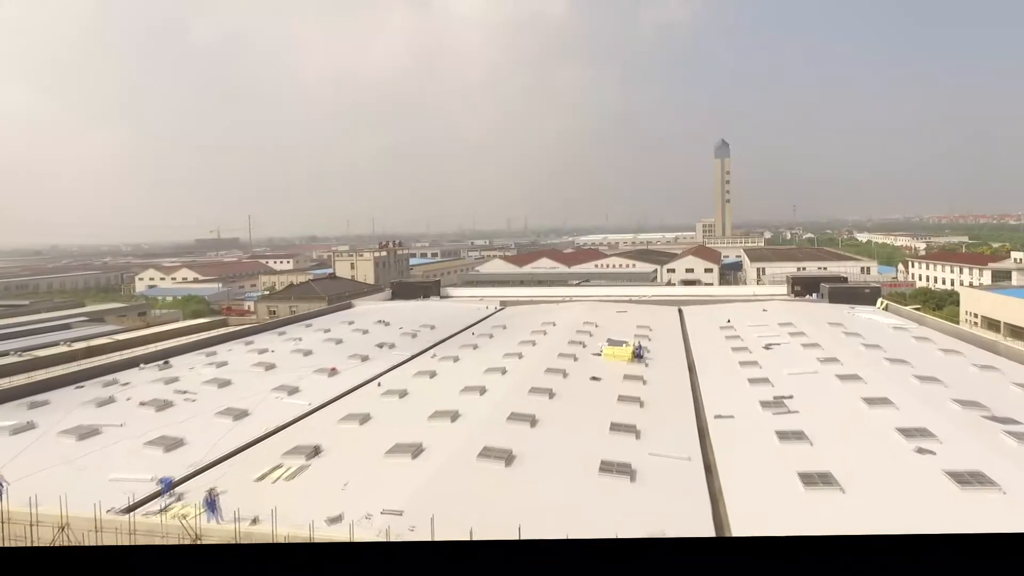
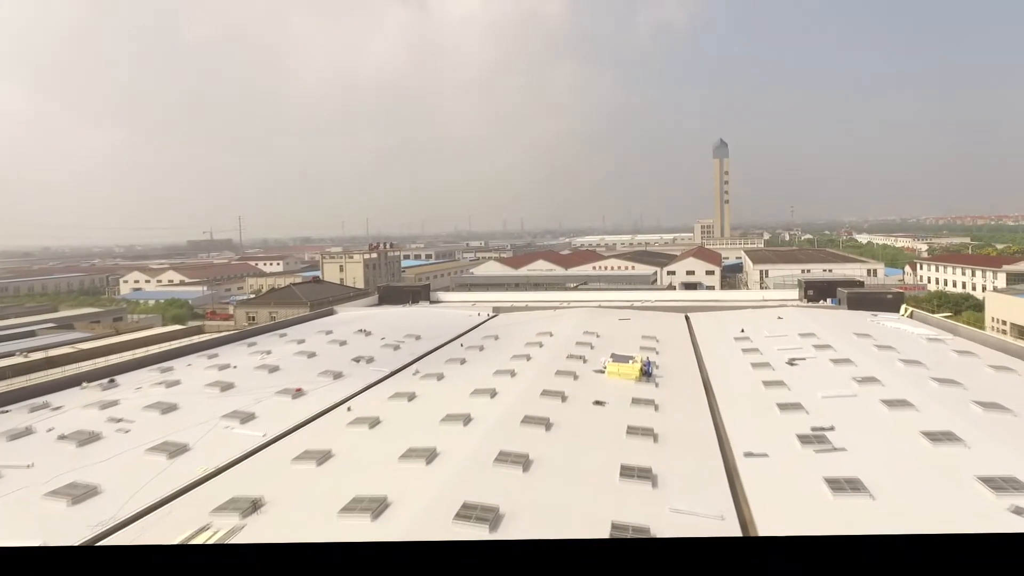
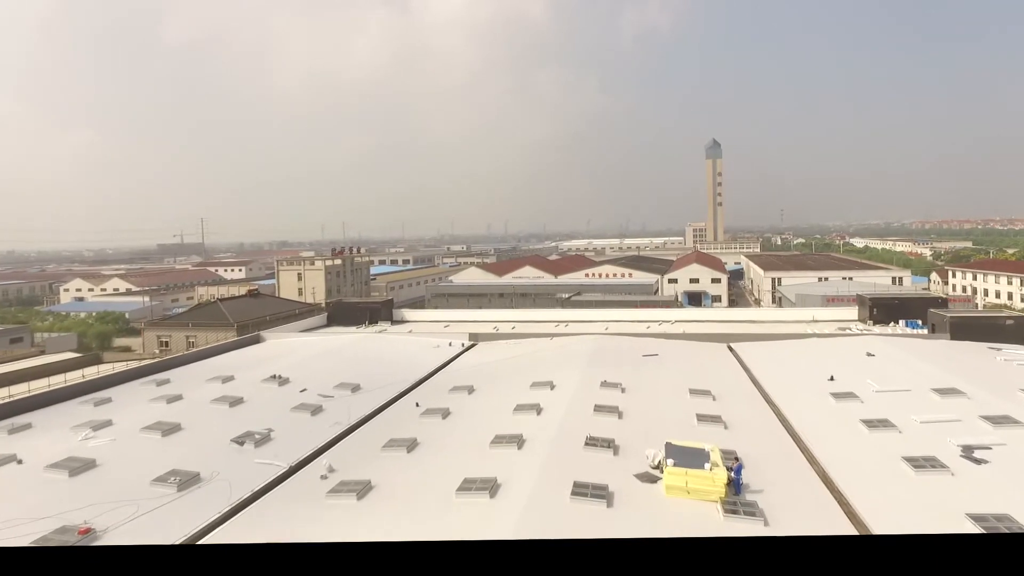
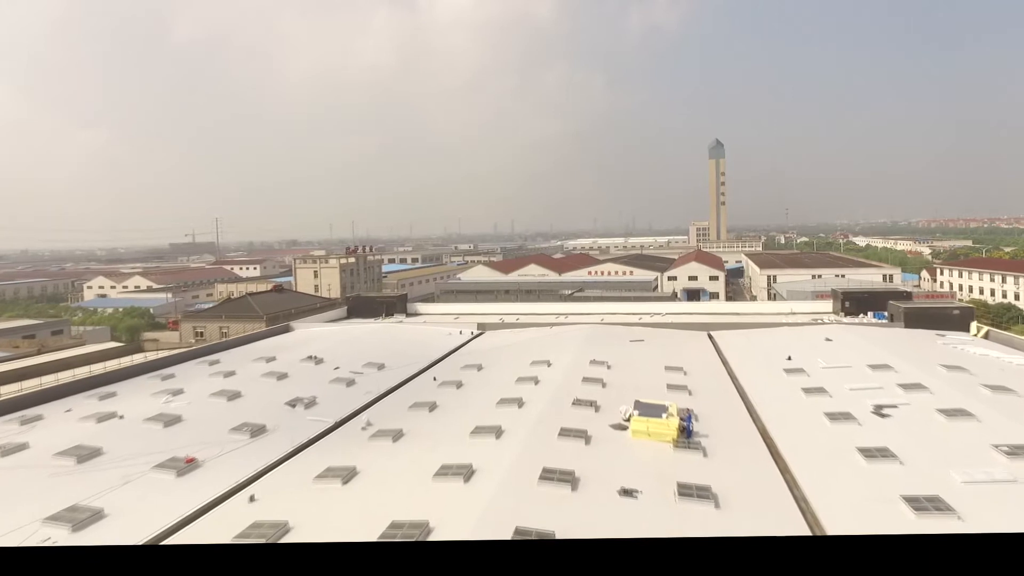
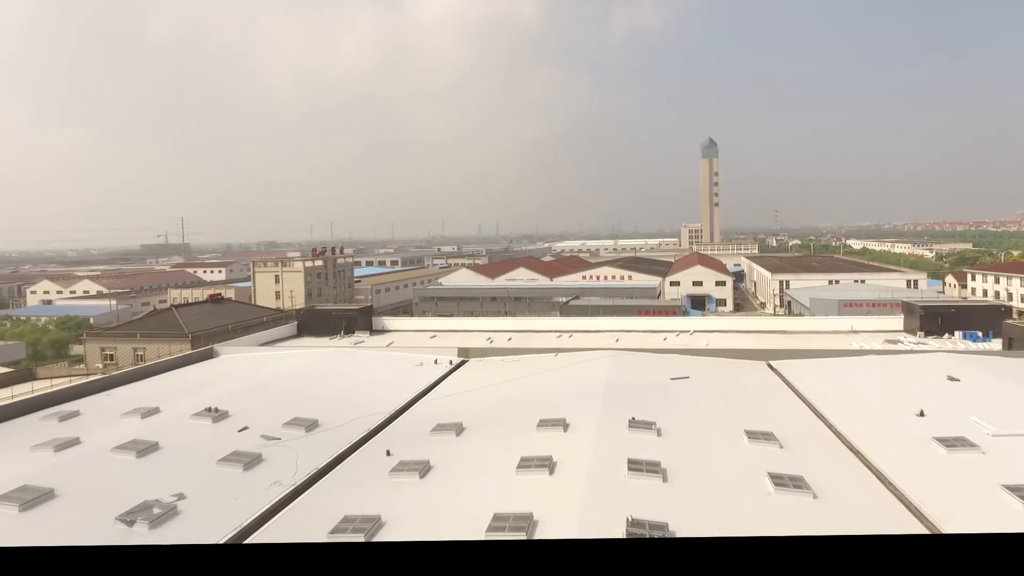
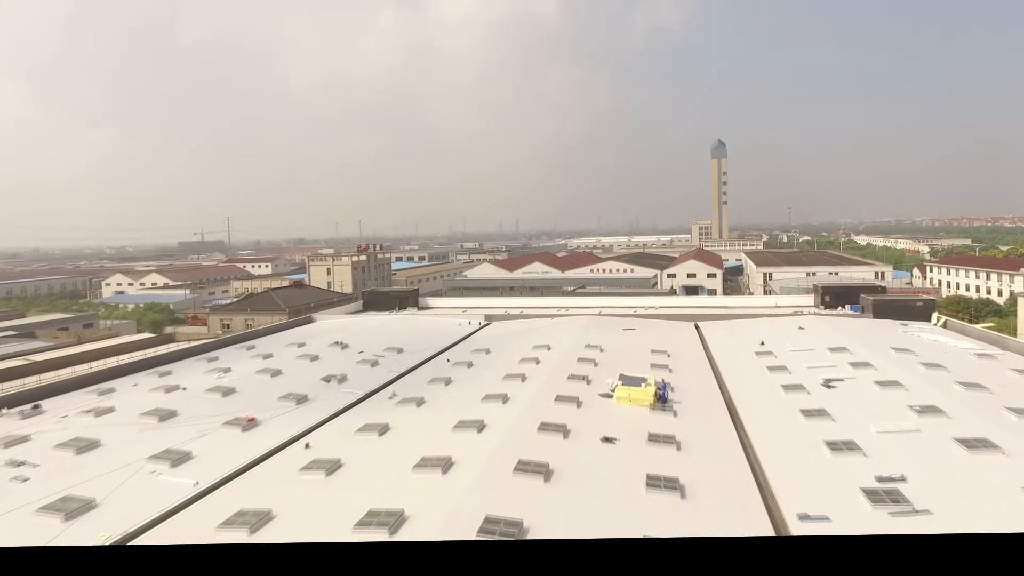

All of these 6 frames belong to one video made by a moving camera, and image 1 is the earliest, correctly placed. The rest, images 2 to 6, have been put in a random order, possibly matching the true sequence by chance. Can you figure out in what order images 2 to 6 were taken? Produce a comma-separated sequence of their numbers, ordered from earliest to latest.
2, 6, 4, 3, 5
